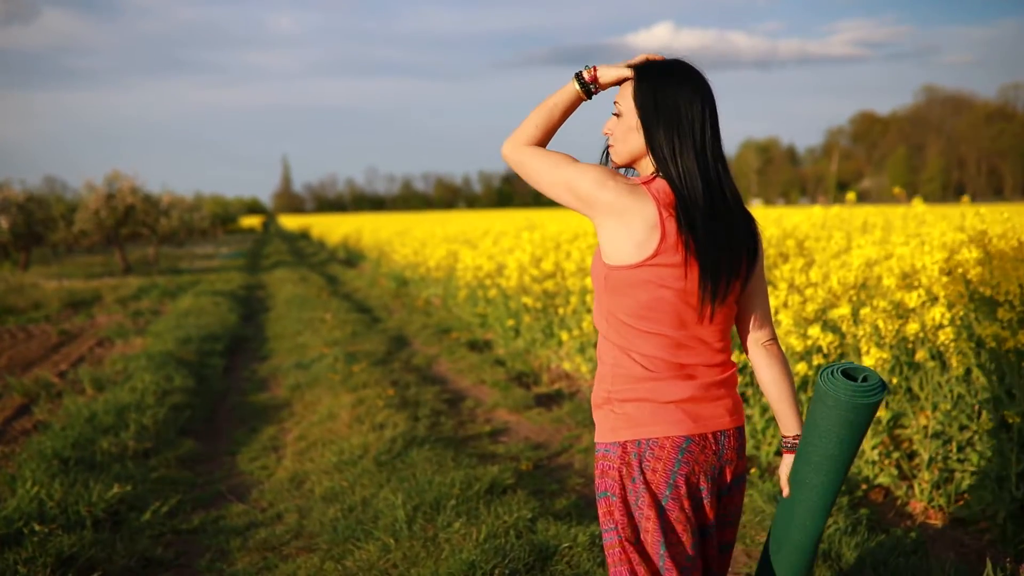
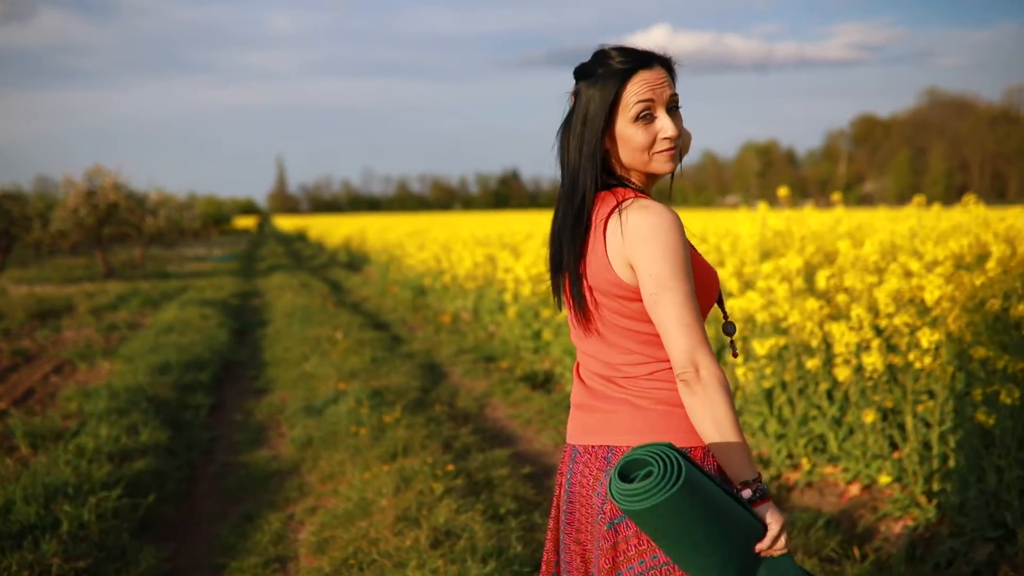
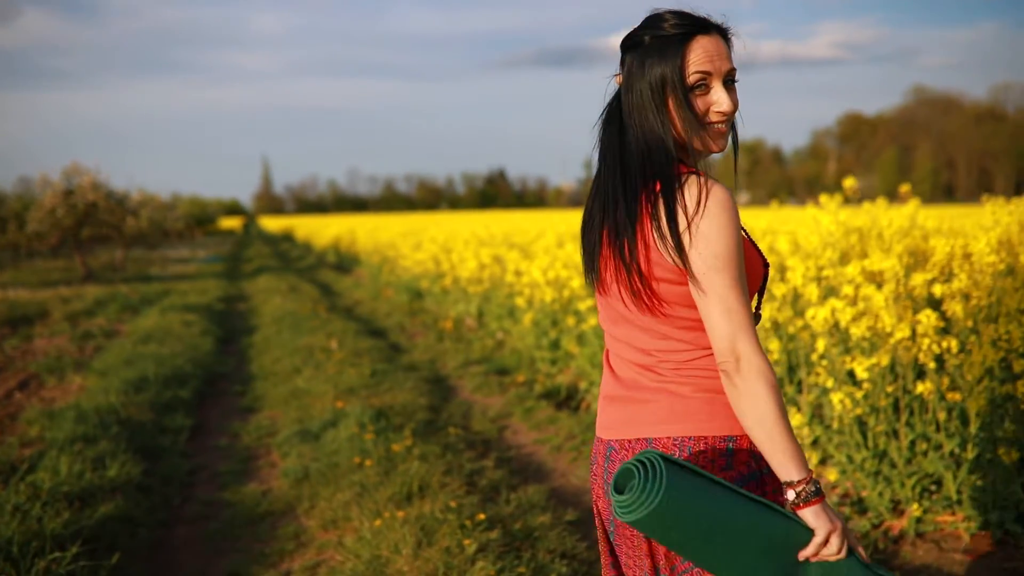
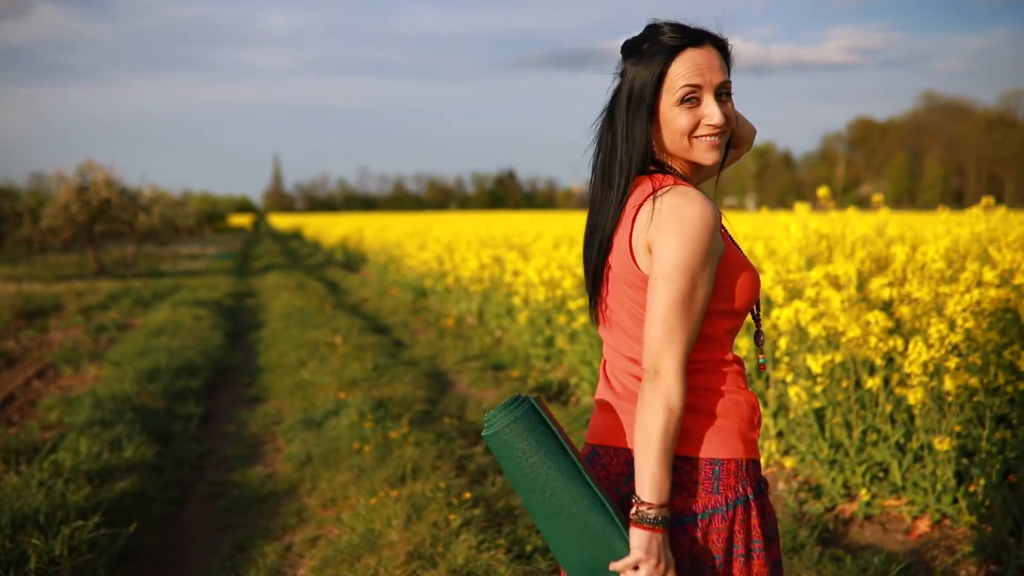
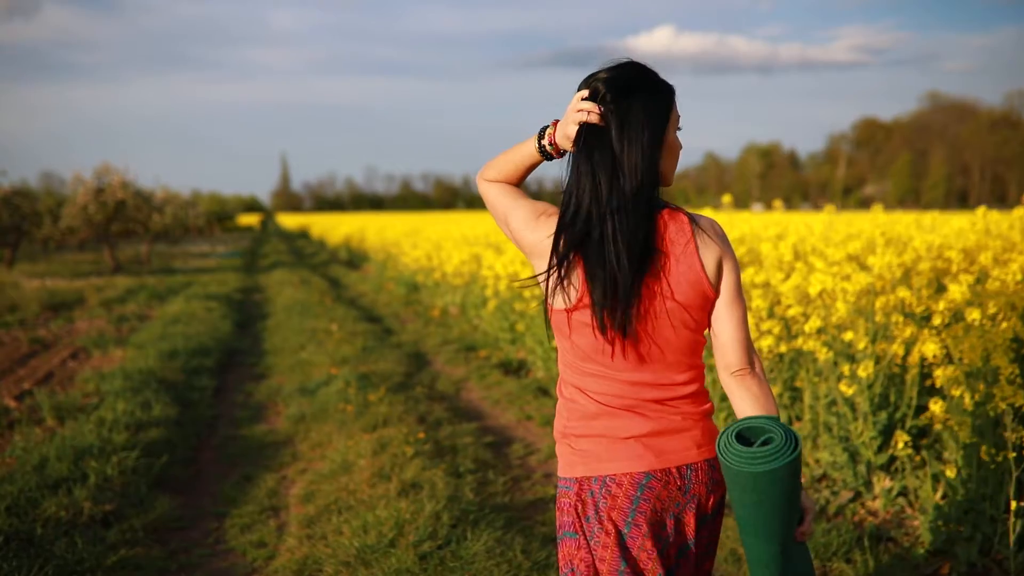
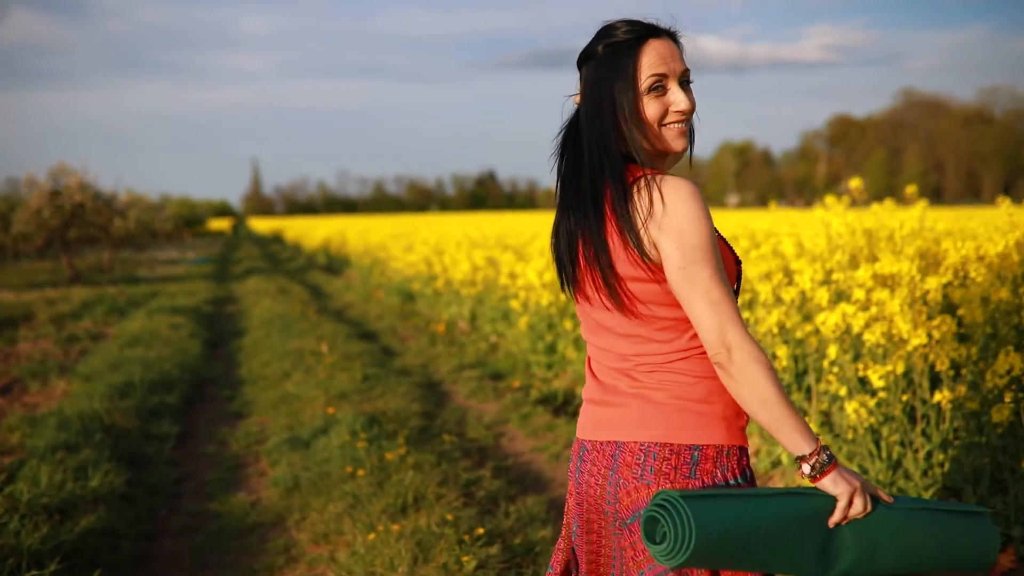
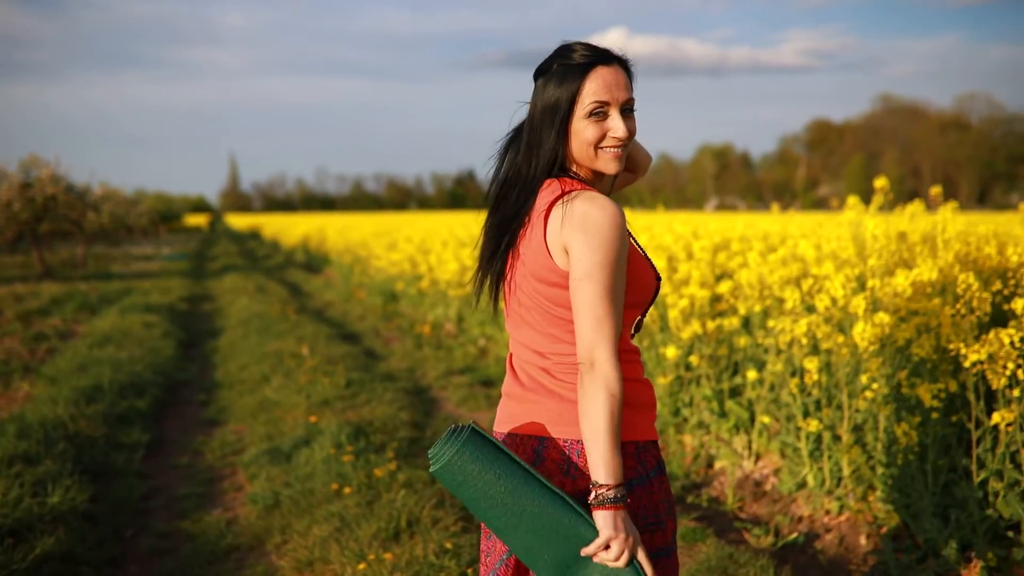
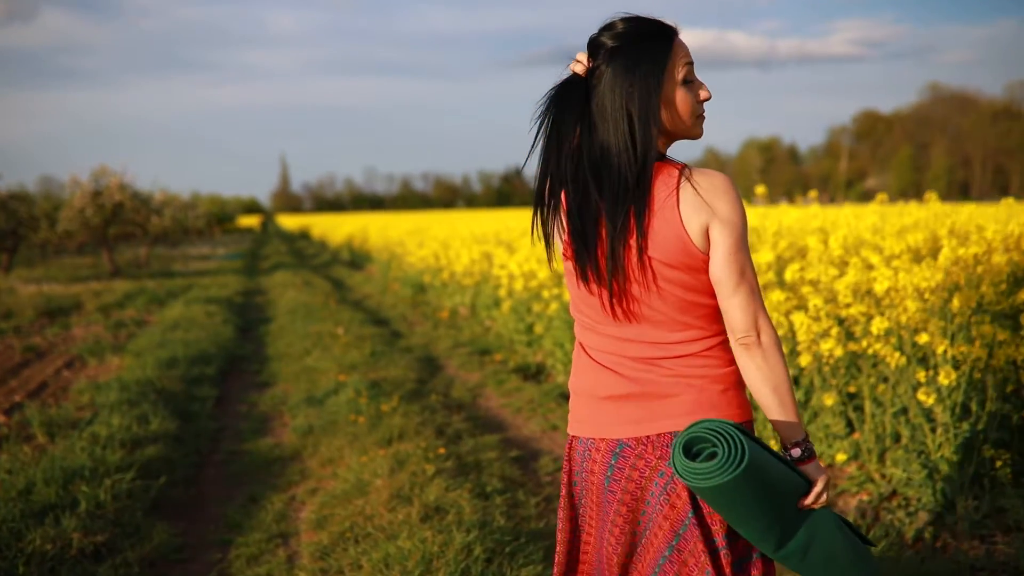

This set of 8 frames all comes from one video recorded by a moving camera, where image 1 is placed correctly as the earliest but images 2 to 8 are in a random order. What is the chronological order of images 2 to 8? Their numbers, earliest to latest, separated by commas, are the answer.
5, 8, 2, 4, 3, 6, 7
